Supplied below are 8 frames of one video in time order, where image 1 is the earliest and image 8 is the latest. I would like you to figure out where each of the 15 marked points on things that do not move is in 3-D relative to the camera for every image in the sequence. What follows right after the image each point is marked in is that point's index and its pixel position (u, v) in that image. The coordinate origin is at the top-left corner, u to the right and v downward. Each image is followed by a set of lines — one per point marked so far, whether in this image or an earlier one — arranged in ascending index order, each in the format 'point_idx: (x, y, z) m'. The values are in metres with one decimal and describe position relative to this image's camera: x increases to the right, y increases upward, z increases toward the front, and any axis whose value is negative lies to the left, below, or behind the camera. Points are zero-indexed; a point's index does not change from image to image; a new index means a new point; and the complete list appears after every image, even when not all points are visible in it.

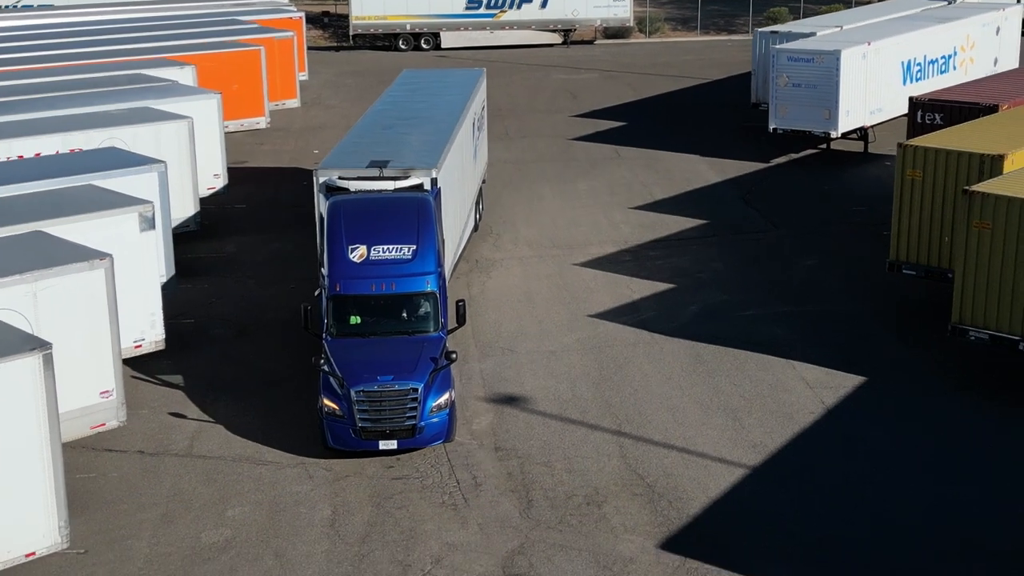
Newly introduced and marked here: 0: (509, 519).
0: (0.0, -2.7, +16.5) m
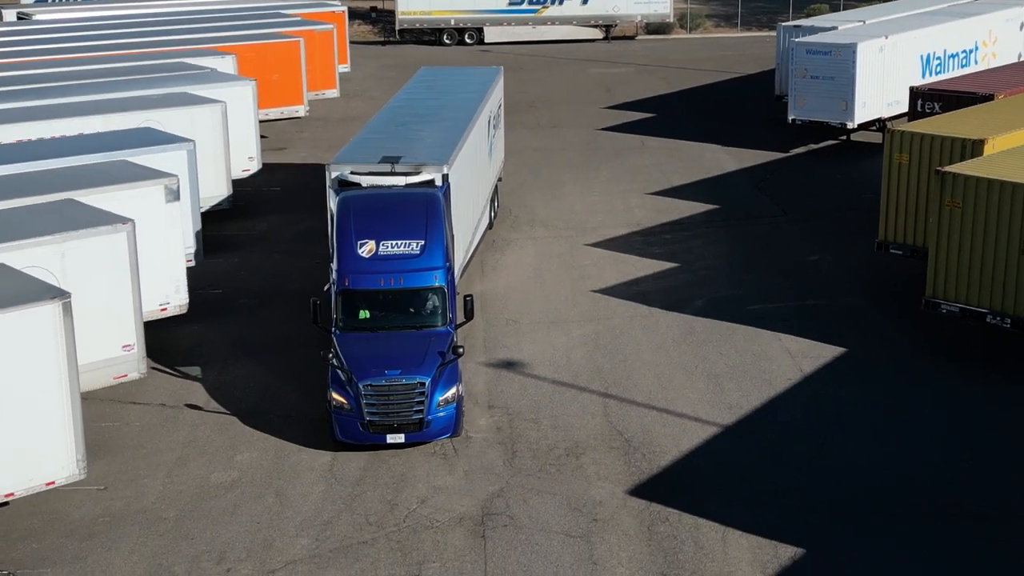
0: (-0.2, -2.3, +17.9) m
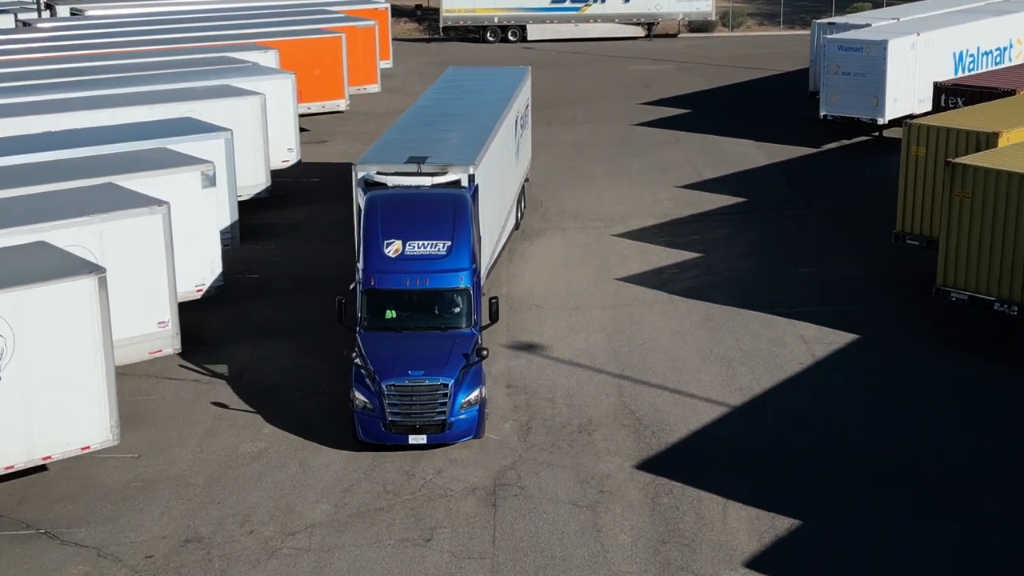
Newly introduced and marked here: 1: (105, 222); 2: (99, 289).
0: (-0.1, -2.0, +18.6) m
1: (-5.3, +0.9, +18.4) m
2: (-4.7, 0.0, +16.1) m
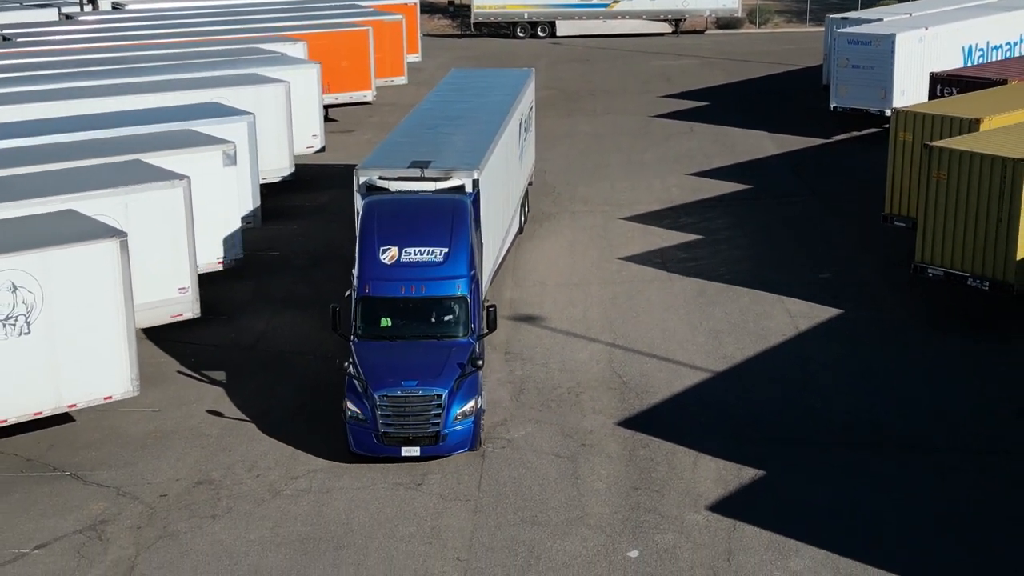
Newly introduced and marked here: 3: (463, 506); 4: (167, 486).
0: (-0.2, -1.6, +20.0) m
1: (-5.4, +1.3, +19.9) m
2: (-4.9, +0.5, +17.6) m
3: (-0.6, -2.5, +16.5) m
4: (-4.2, -2.4, +17.2) m
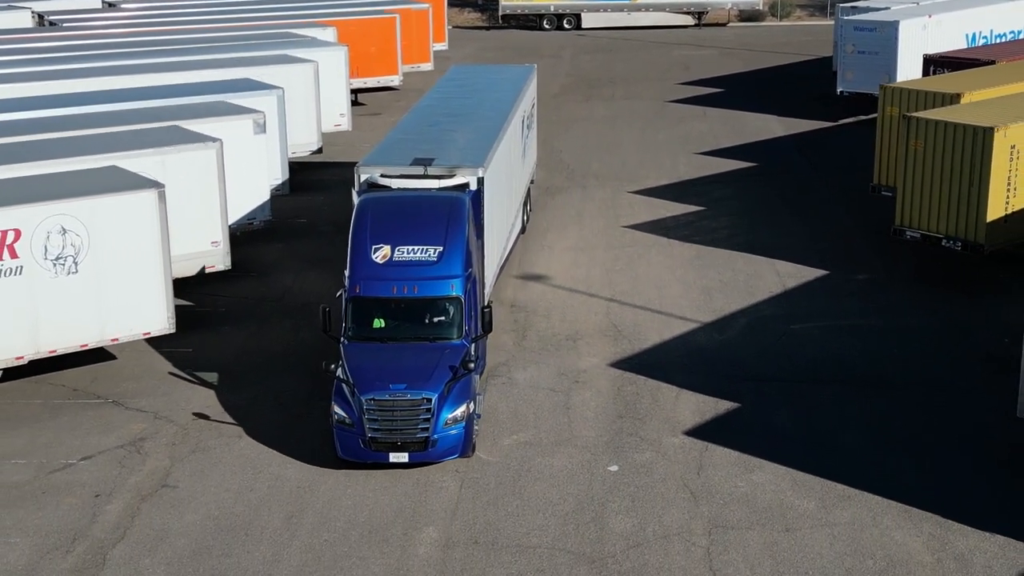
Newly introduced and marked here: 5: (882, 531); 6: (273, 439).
0: (-0.1, -0.9, +21.8) m
1: (-5.3, +2.1, +21.8) m
2: (-4.9, +1.2, +19.5) m
3: (-0.6, -1.8, +18.4) m
4: (-4.2, -1.7, +19.1) m
5: (+4.0, -2.6, +15.2) m
6: (-3.1, -1.9, +18.2) m
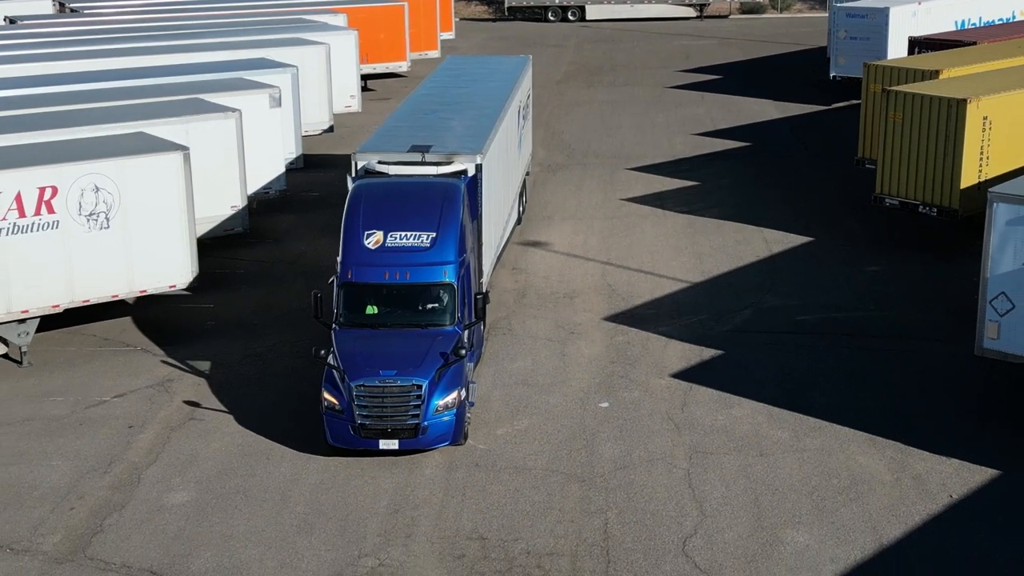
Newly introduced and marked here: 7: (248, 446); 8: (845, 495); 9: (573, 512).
0: (-0.1, -0.2, +23.2) m
1: (-5.3, +2.7, +23.3) m
2: (-4.9, +1.8, +21.0) m
3: (-0.6, -1.2, +19.8) m
4: (-4.2, -1.0, +20.6) m
5: (+4.0, -2.0, +16.6) m
6: (-3.1, -1.3, +19.6) m
7: (-3.2, -1.9, +17.4) m
8: (+3.7, -2.3, +15.6) m
9: (+0.7, -2.4, +15.4) m
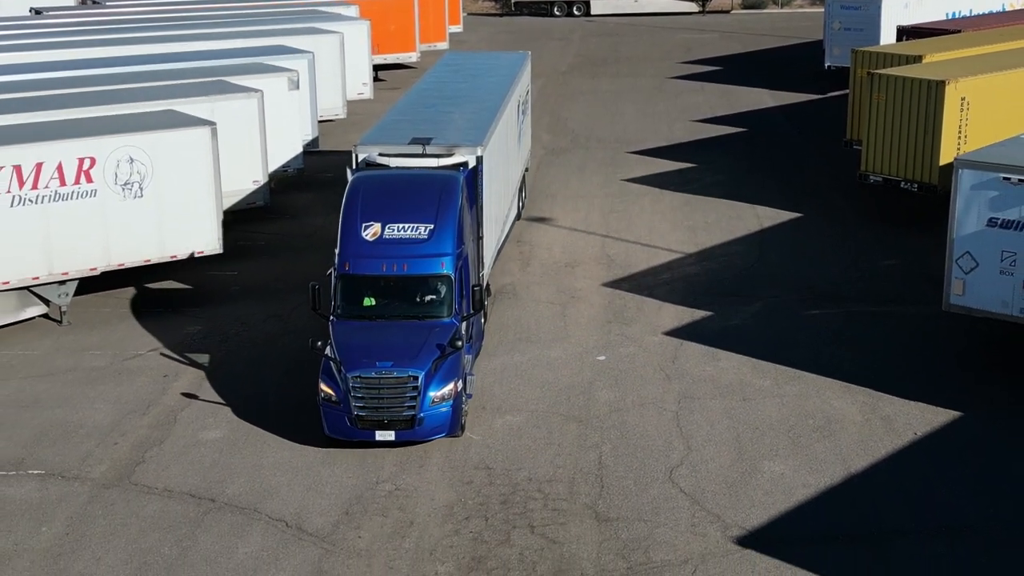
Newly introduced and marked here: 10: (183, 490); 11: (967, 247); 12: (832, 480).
0: (0.0, +0.3, +24.8) m
1: (-5.2, +3.3, +24.9) m
2: (-4.8, +2.4, +22.6) m
3: (-0.6, -0.6, +21.4) m
4: (-4.2, -0.5, +22.2) m
5: (+4.0, -1.4, +18.2) m
6: (-3.0, -0.7, +21.2) m
7: (-3.1, -1.4, +18.9) m
8: (+3.7, -1.7, +17.1) m
9: (+0.7, -1.9, +16.9) m
10: (-3.7, -2.3, +15.8) m
11: (+6.0, +0.5, +18.7) m
12: (+3.6, -2.1, +15.8) m
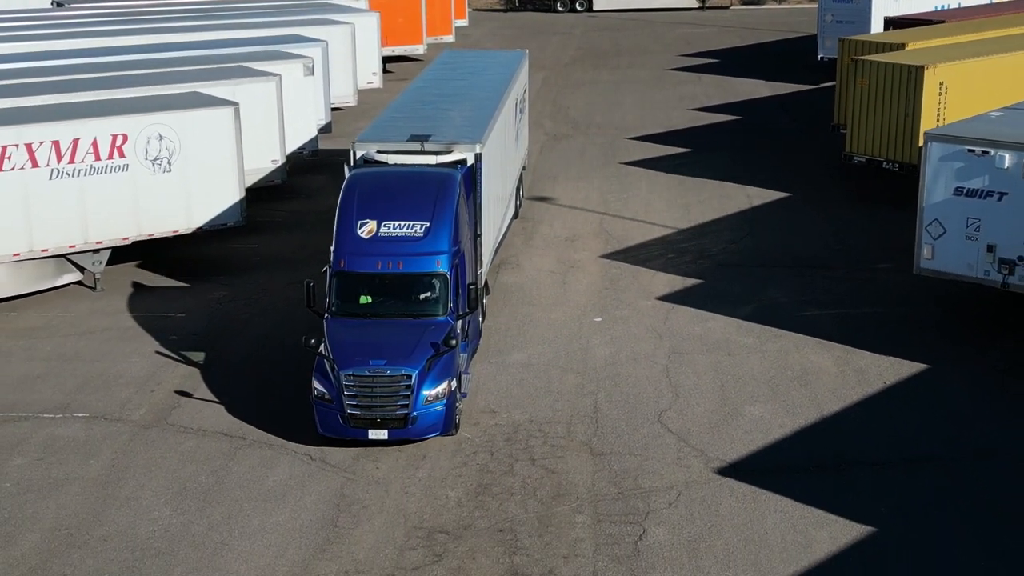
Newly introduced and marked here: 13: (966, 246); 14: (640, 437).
0: (0.0, +0.8, +26.3) m
1: (-5.1, +3.8, +26.5) m
2: (-4.7, +2.9, +24.2) m
3: (-0.5, -0.1, +22.9) m
4: (-4.1, 0.0, +23.8) m
5: (+4.0, -0.9, +19.7) m
6: (-3.0, -0.2, +22.8) m
7: (-3.1, -0.9, +20.5) m
8: (+3.8, -1.2, +18.7) m
9: (+0.8, -1.4, +18.5) m
10: (-3.6, -1.7, +17.4) m
11: (+6.1, +1.1, +20.3) m
12: (+3.6, -1.6, +17.4) m
13: (+6.4, +0.6, +19.9) m
14: (+1.5, -1.8, +16.9) m
